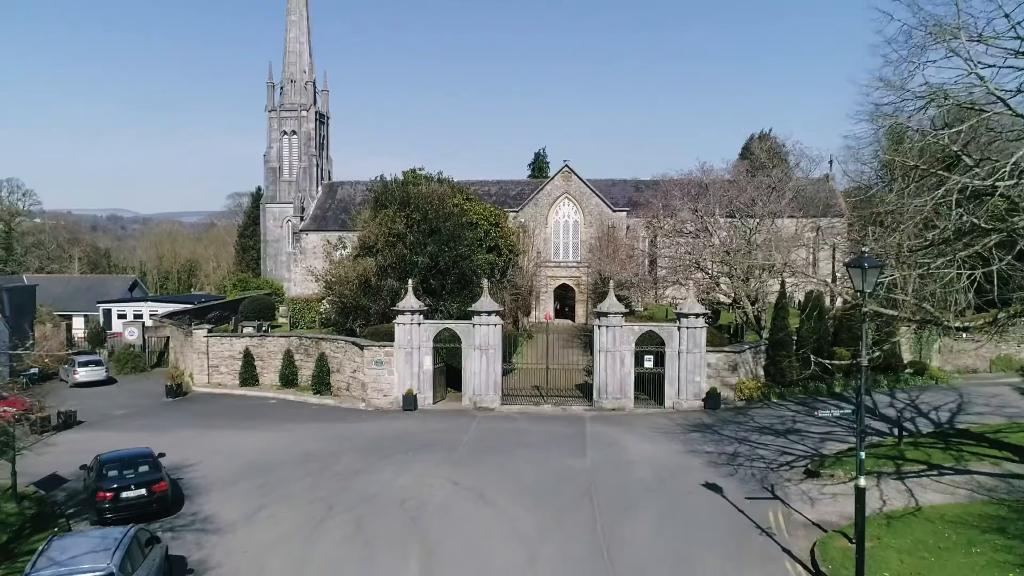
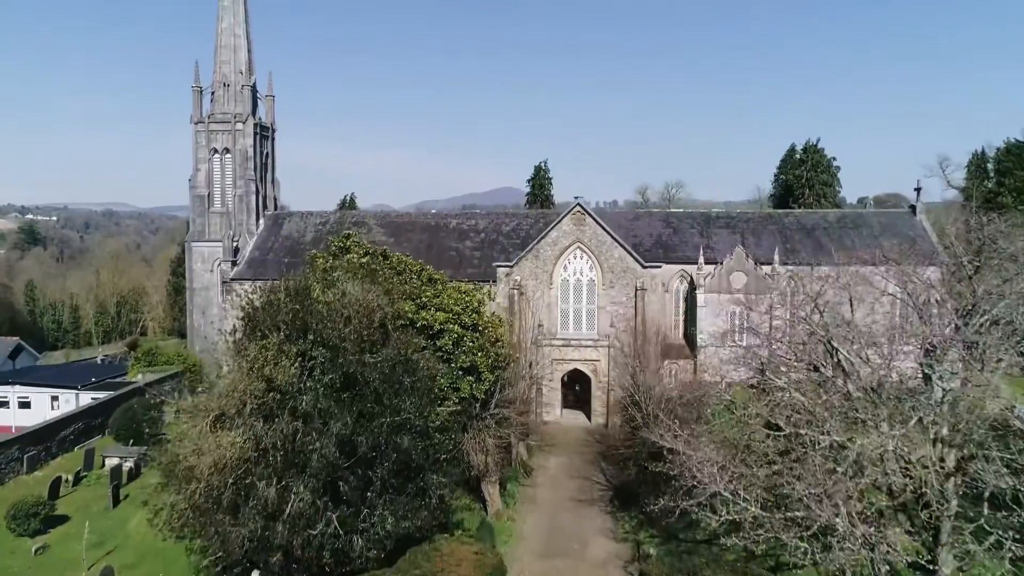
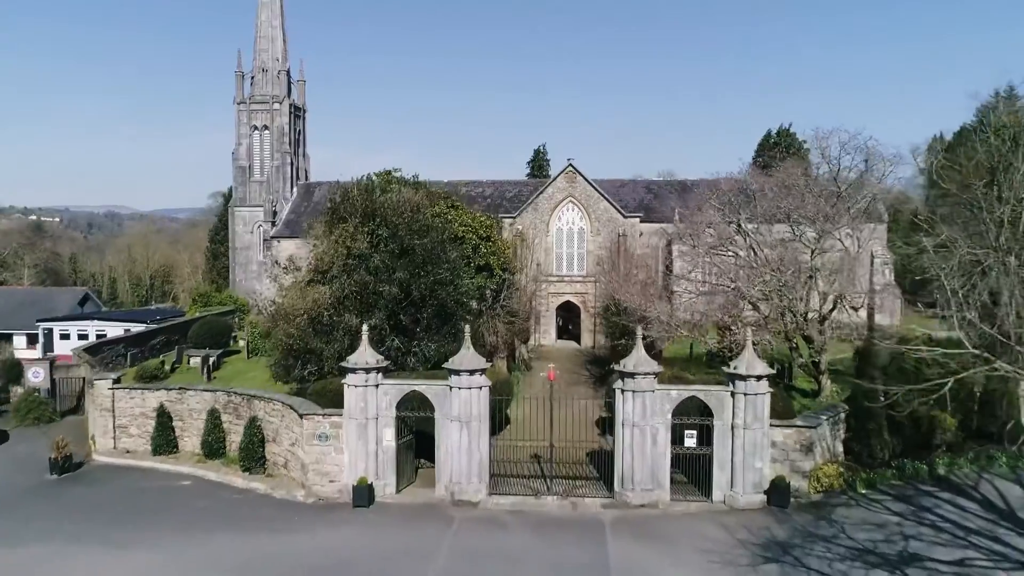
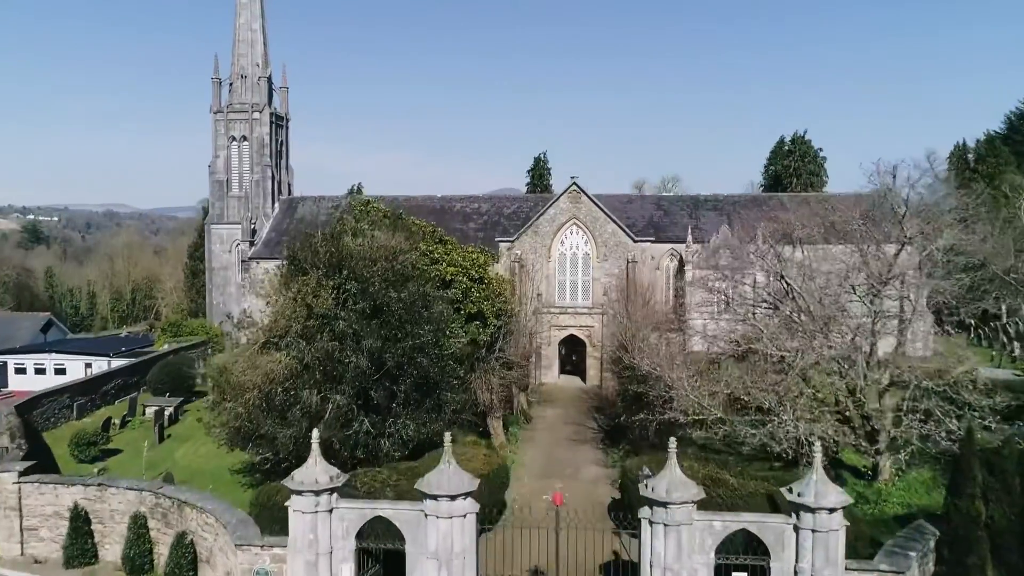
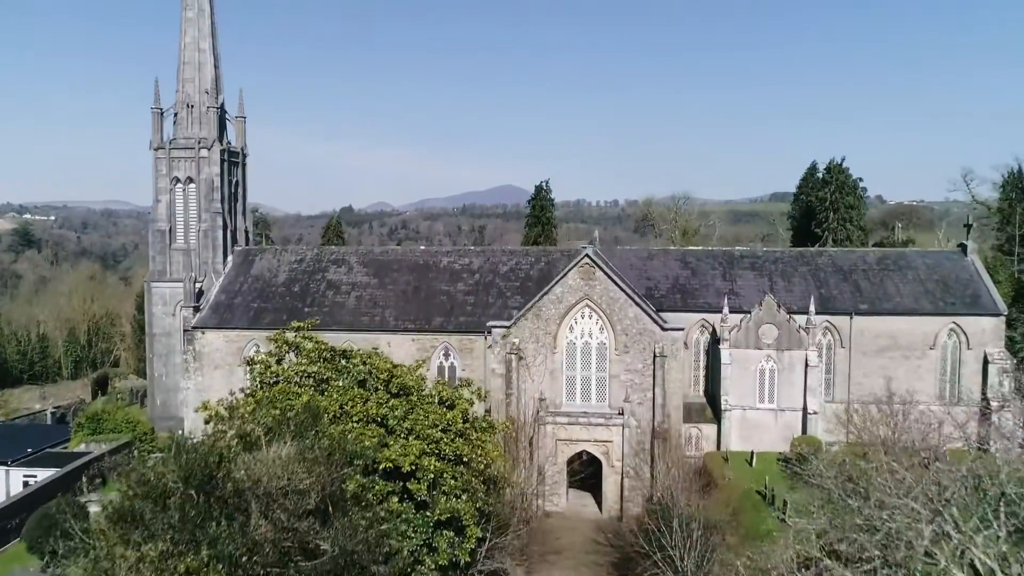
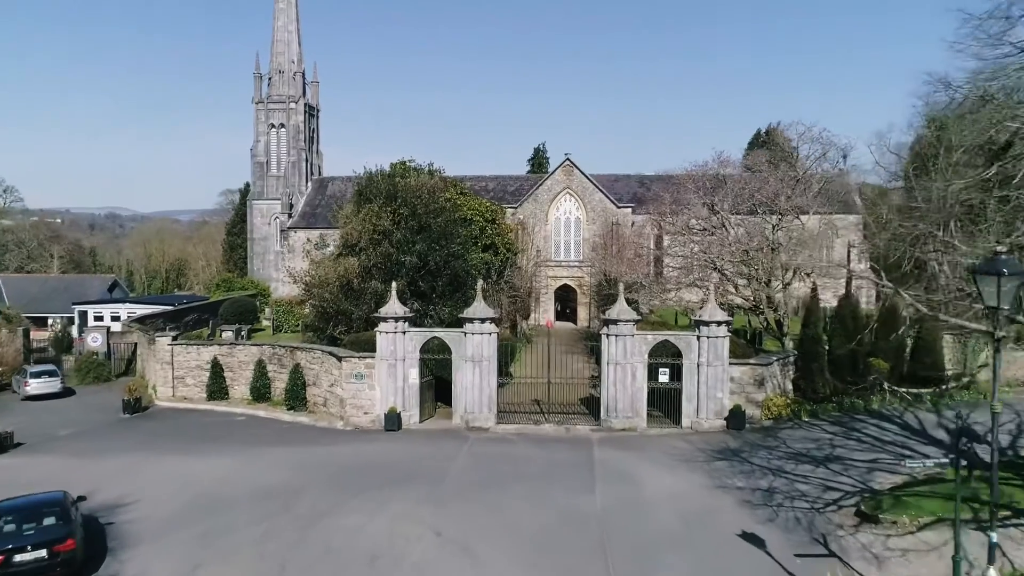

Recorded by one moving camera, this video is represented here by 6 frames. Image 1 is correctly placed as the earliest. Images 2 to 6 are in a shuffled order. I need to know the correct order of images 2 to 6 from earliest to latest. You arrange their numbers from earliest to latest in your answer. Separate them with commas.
6, 3, 4, 2, 5
